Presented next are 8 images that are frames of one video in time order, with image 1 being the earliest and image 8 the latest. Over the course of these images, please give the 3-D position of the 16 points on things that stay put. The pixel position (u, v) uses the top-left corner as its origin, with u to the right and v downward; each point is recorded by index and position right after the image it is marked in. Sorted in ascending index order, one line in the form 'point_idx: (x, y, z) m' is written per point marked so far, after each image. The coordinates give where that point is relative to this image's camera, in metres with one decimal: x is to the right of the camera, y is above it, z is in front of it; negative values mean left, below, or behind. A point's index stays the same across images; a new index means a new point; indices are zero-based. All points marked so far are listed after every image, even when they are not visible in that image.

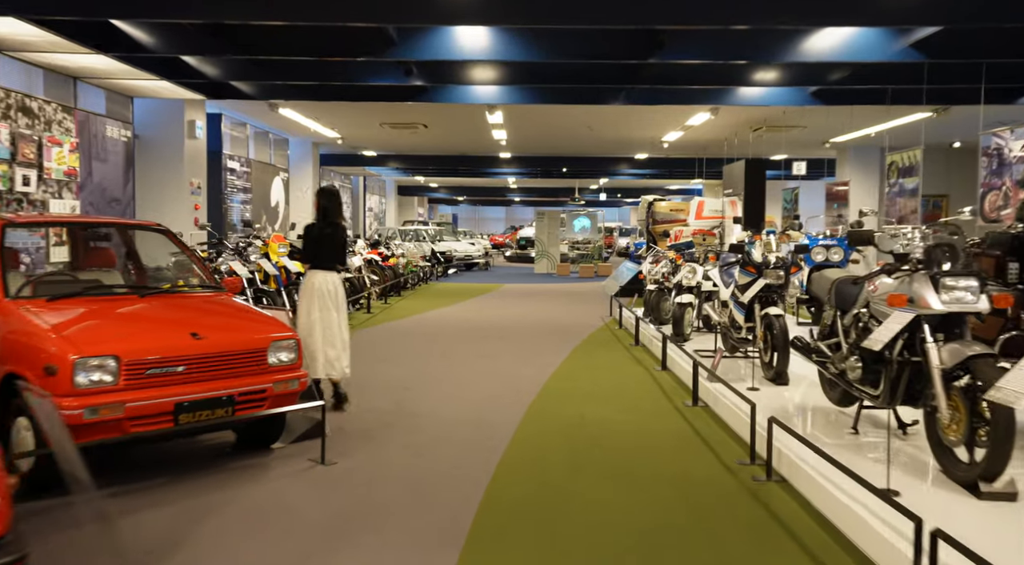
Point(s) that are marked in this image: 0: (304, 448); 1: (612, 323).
0: (-1.3, -1.1, +4.6) m
1: (+1.6, -0.6, +11.2) m
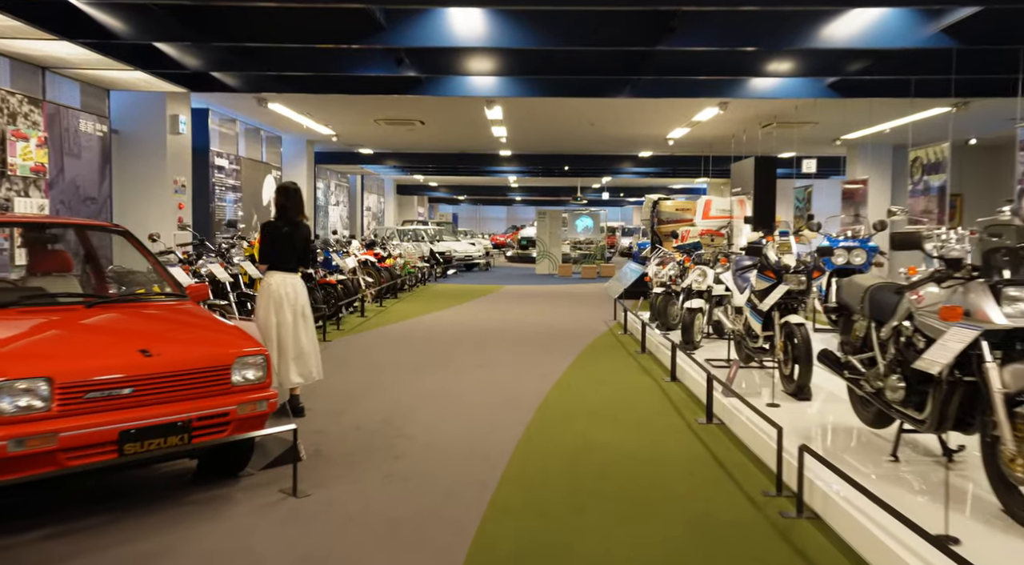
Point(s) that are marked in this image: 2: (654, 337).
0: (-1.4, -1.1, +4.1) m
1: (+1.6, -0.7, +10.7) m
2: (+1.7, -0.7, +8.7) m
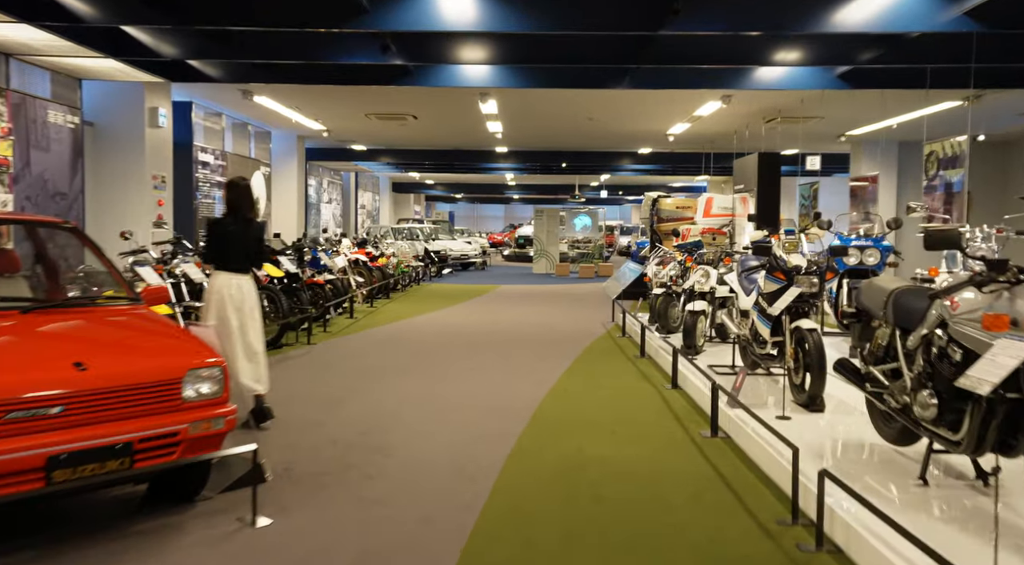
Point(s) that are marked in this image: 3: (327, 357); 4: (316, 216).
0: (-1.4, -1.1, +3.7) m
1: (+1.5, -0.7, +10.3) m
2: (+1.6, -0.7, +8.3) m
3: (-2.1, -0.8, +8.1) m
4: (-5.0, +1.7, +18.3) m
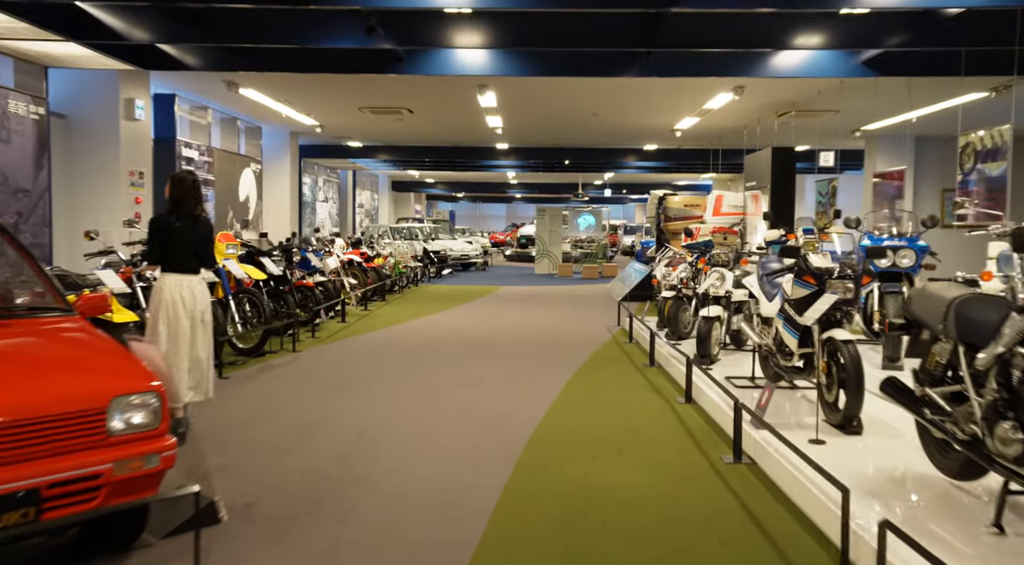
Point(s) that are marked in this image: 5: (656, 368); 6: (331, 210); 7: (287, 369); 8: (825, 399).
0: (-1.5, -1.2, +3.2) m
1: (+1.5, -0.7, +9.7) m
2: (+1.6, -0.7, +7.7) m
3: (-2.1, -0.9, +7.5) m
4: (-5.0, +1.7, +17.7) m
5: (+1.5, -0.9, +7.5) m
6: (-5.0, +2.0, +19.8) m
7: (-2.3, -0.9, +7.4) m
8: (+2.1, -0.8, +4.7) m
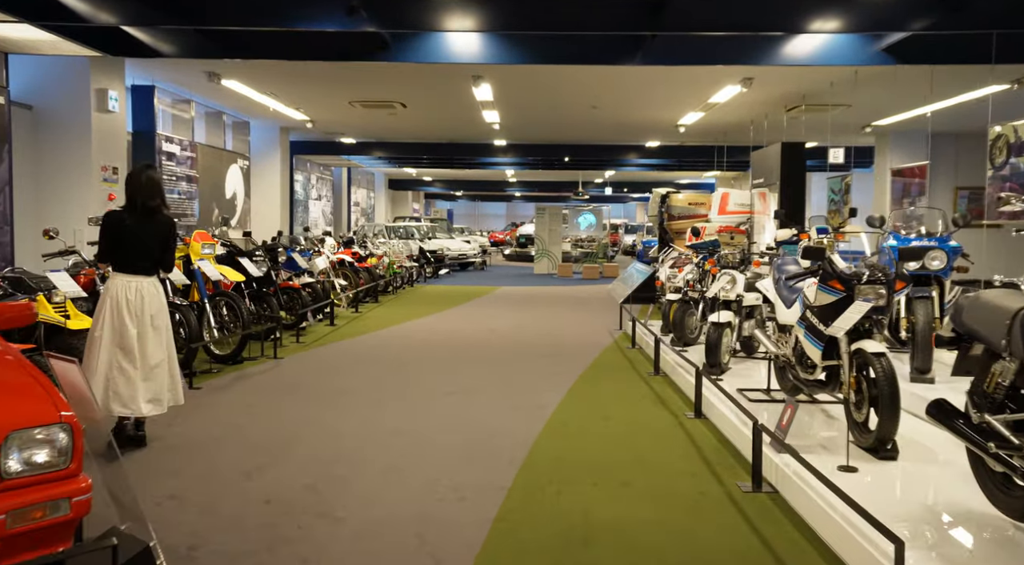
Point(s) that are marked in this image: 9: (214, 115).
0: (-1.5, -1.2, +2.7) m
1: (+1.4, -0.7, +9.2) m
2: (+1.6, -0.7, +7.2) m
3: (-2.2, -0.9, +7.0) m
4: (-5.0, +1.7, +17.2) m
5: (+1.5, -0.9, +7.0) m
6: (-5.1, +2.0, +19.3) m
7: (-2.4, -0.9, +6.9) m
8: (+2.0, -0.8, +4.2) m
9: (-5.0, +2.8, +12.1) m
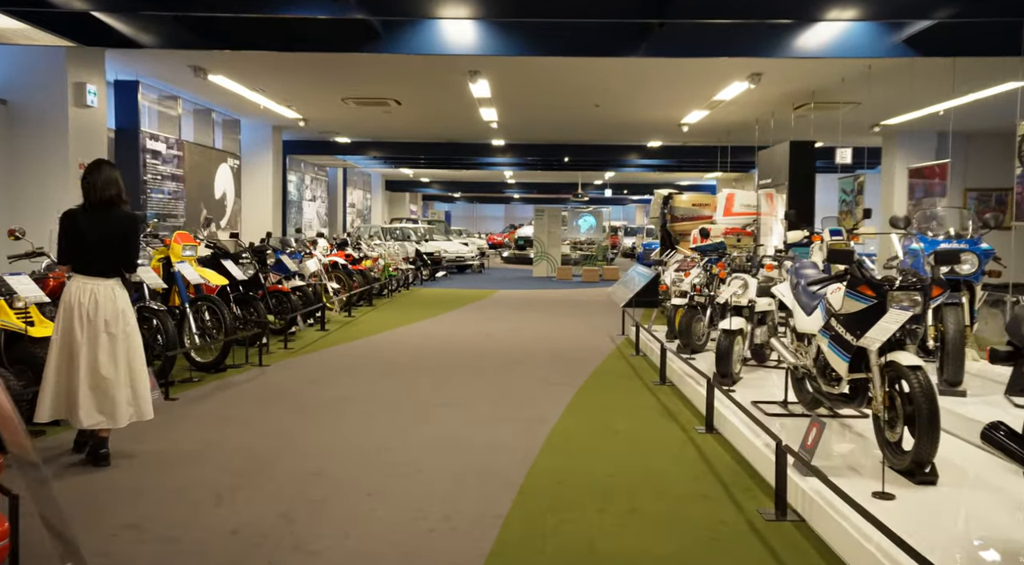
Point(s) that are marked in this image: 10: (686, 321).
0: (-1.5, -1.2, +2.3) m
1: (+1.4, -0.8, +8.8) m
2: (+1.6, -0.8, +6.8) m
3: (-2.2, -0.9, +6.7) m
4: (-5.1, +1.6, +16.9) m
5: (+1.4, -1.0, +6.6) m
6: (-5.1, +1.9, +18.9) m
7: (-2.4, -0.9, +6.5) m
8: (+2.0, -0.8, +3.8) m
9: (-5.1, +2.8, +11.7) m
10: (+1.8, -0.4, +7.4) m
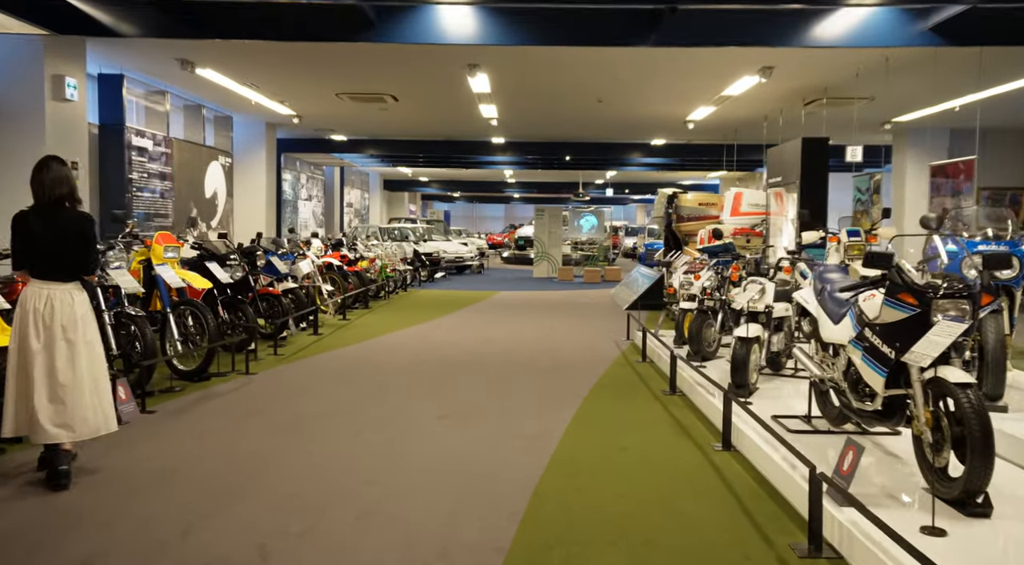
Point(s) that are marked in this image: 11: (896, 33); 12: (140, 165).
0: (-1.5, -1.2, +1.9) m
1: (+1.4, -0.8, +8.4) m
2: (+1.6, -0.8, +6.4) m
3: (-2.2, -1.0, +6.3) m
4: (-5.1, +1.6, +16.5) m
5: (+1.4, -1.0, +6.2) m
6: (-5.1, +1.9, +18.5) m
7: (-2.4, -1.0, +6.1) m
8: (+2.0, -0.9, +3.5) m
9: (-5.1, +2.8, +11.3) m
10: (+1.8, -0.4, +7.0) m
11: (+3.6, +2.2, +6.5) m
12: (-5.0, +1.6, +9.6) m
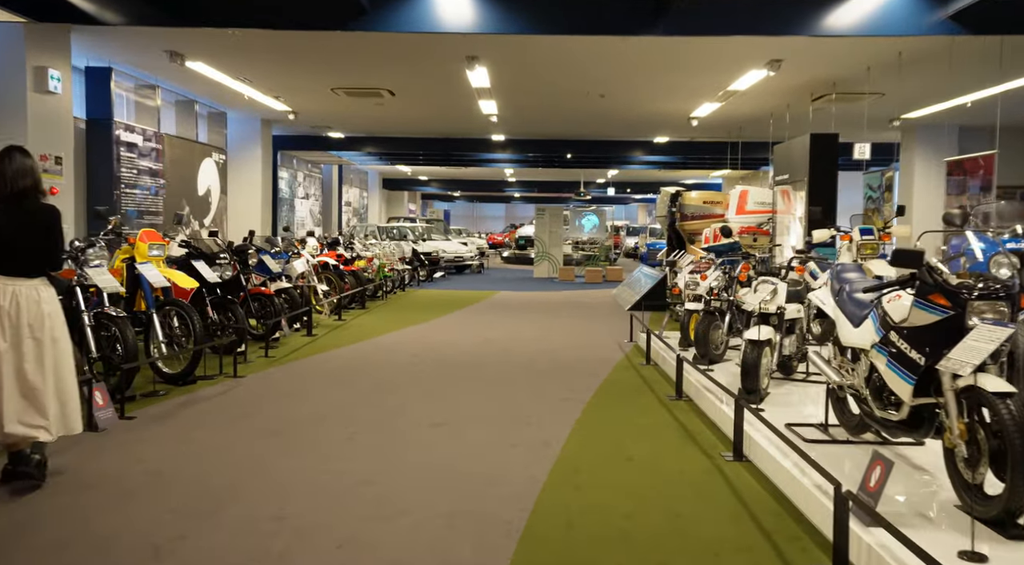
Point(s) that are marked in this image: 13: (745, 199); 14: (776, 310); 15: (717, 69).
0: (-1.5, -1.2, +1.6) m
1: (+1.4, -0.8, +8.1) m
2: (+1.6, -0.8, +6.1) m
3: (-2.2, -1.0, +6.0) m
4: (-5.1, +1.6, +16.2) m
5: (+1.4, -1.0, +5.9) m
6: (-5.1, +1.9, +18.2) m
7: (-2.4, -1.0, +5.9) m
8: (+2.0, -0.9, +3.2) m
9: (-5.1, +2.8, +11.1) m
10: (+1.8, -0.4, +6.7) m
11: (+3.5, +2.2, +6.2) m
12: (-5.0, +1.6, +9.3) m
13: (+3.3, +1.2, +10.0) m
14: (+2.0, -0.2, +5.4) m
15: (+2.6, +2.6, +8.9) m
